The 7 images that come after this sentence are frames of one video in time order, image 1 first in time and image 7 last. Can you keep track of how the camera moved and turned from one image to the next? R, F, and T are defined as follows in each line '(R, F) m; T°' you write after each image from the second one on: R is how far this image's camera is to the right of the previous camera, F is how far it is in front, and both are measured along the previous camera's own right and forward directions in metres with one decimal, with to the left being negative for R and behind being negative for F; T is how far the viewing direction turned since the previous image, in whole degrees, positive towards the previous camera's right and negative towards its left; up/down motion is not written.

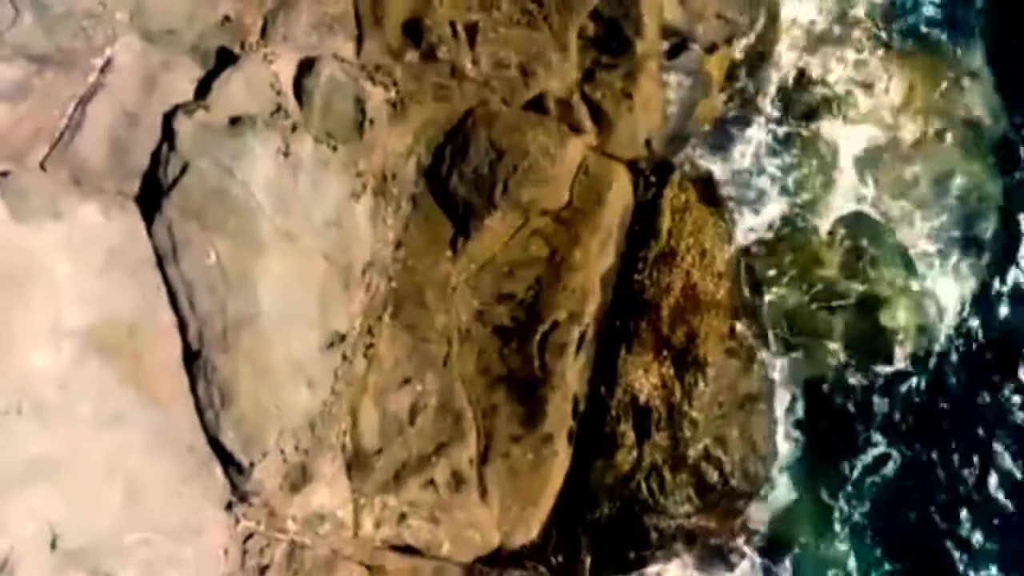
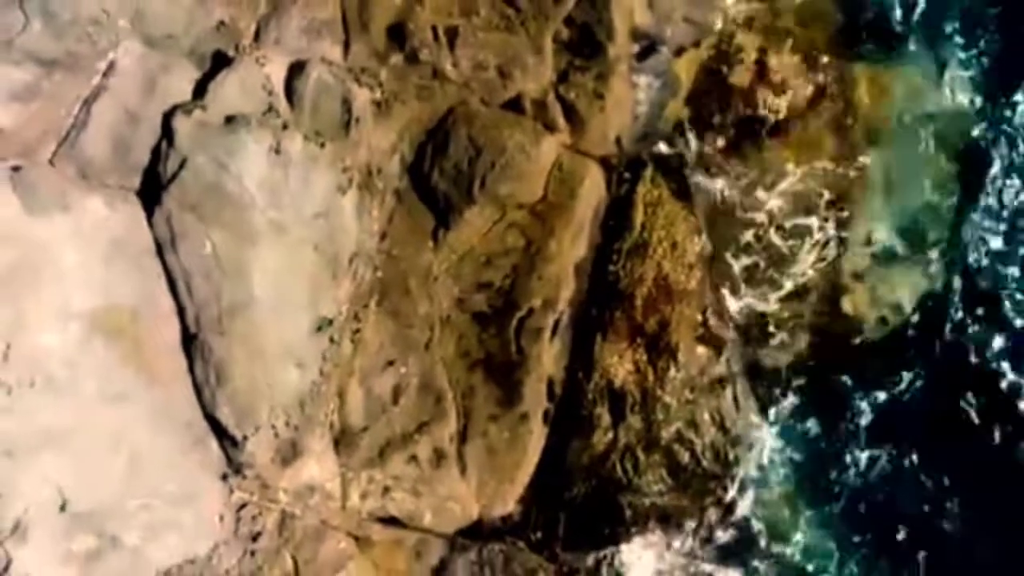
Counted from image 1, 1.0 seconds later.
(+0.1, -0.4) m; 0°
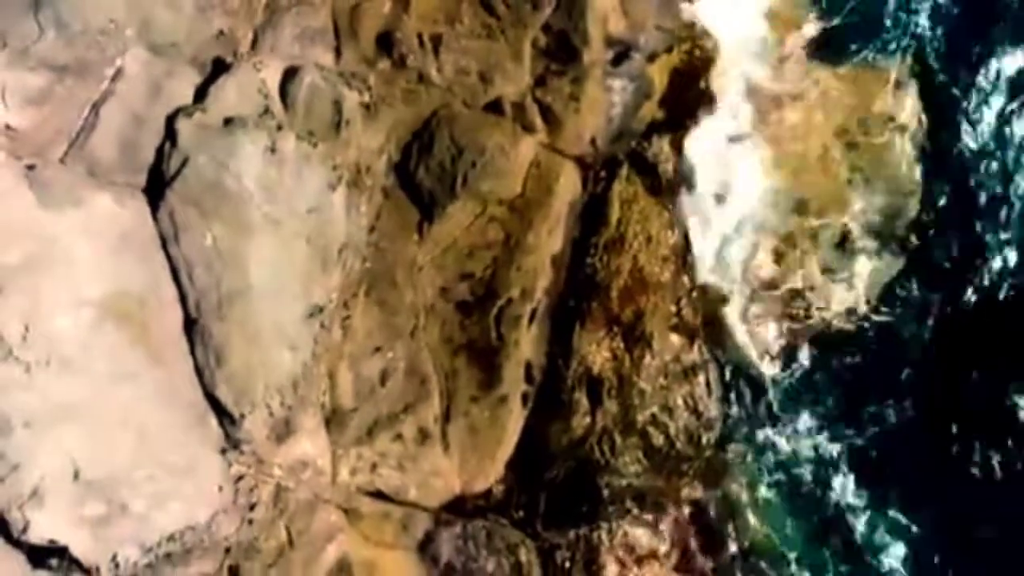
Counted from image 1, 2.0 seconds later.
(+0.1, -0.5) m; 0°
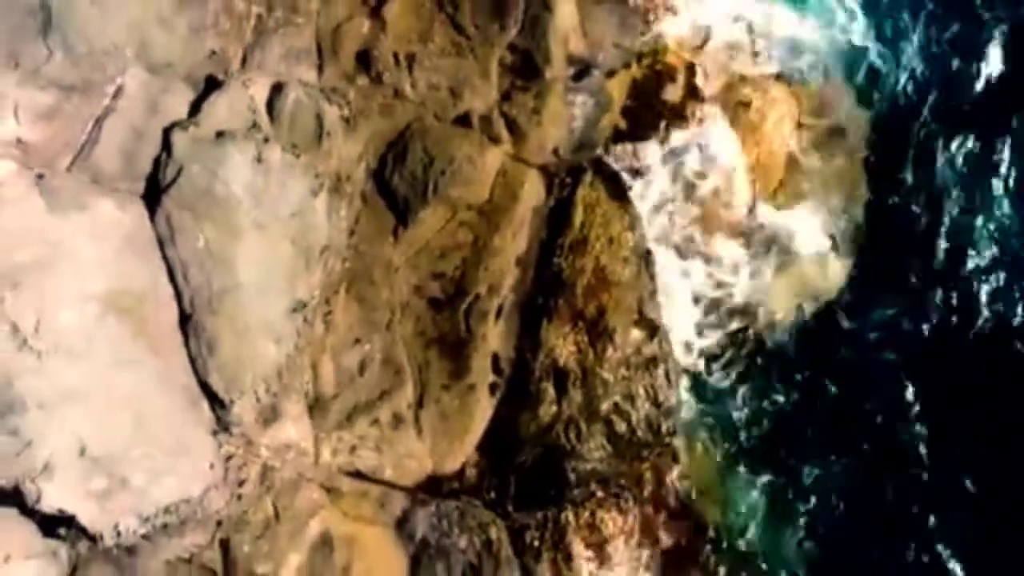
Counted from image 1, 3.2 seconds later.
(+0.2, -0.6) m; 0°
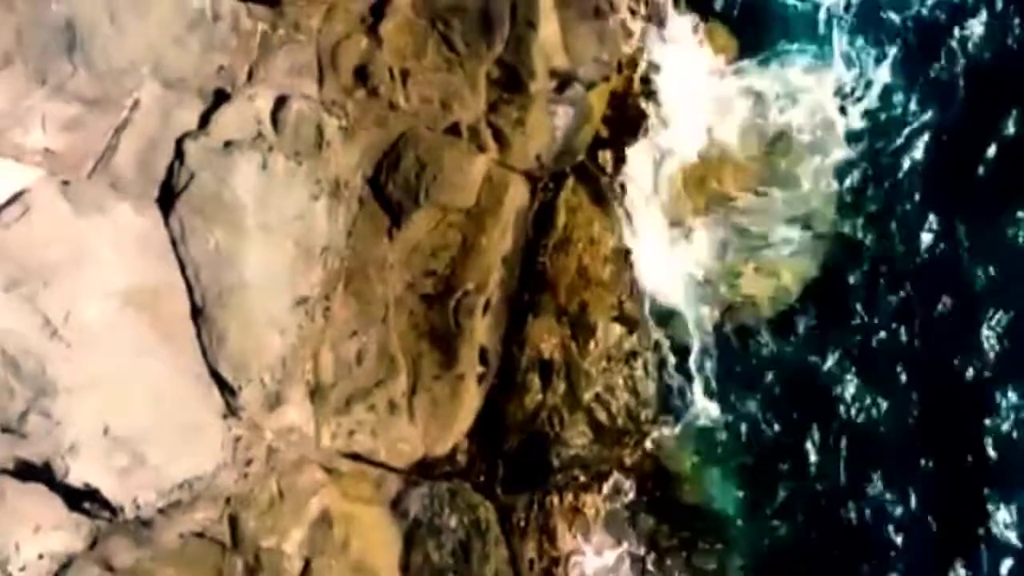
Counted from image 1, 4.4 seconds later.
(+0.1, -0.6) m; 0°
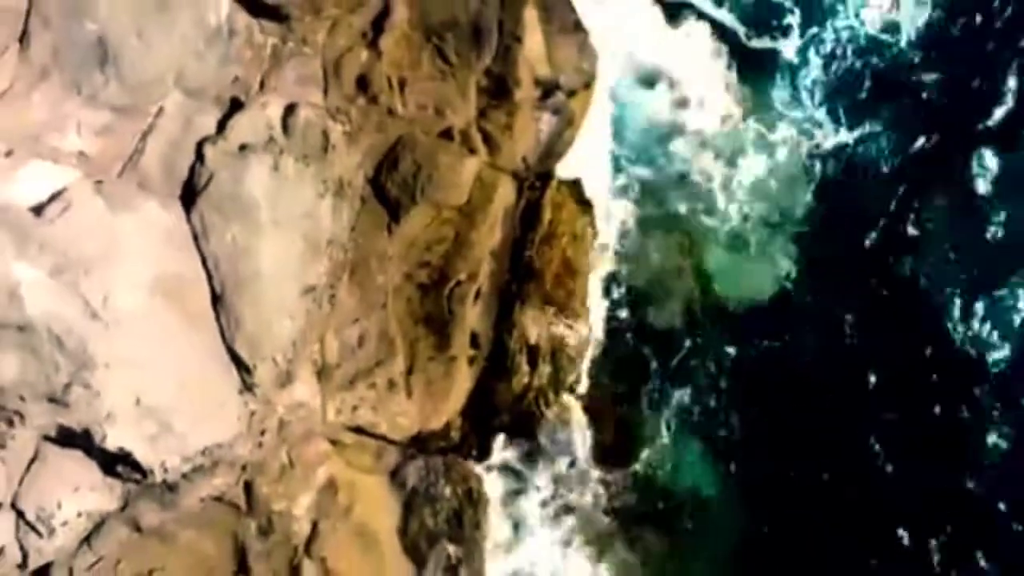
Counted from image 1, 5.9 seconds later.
(+0.1, -0.8) m; 0°
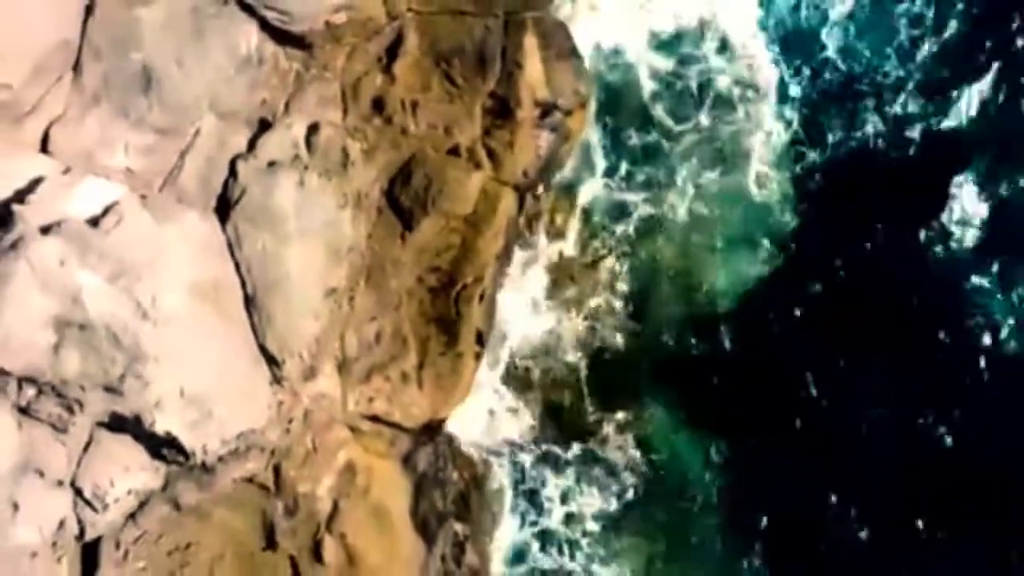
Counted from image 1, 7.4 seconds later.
(0.0, -0.9) m; 0°
